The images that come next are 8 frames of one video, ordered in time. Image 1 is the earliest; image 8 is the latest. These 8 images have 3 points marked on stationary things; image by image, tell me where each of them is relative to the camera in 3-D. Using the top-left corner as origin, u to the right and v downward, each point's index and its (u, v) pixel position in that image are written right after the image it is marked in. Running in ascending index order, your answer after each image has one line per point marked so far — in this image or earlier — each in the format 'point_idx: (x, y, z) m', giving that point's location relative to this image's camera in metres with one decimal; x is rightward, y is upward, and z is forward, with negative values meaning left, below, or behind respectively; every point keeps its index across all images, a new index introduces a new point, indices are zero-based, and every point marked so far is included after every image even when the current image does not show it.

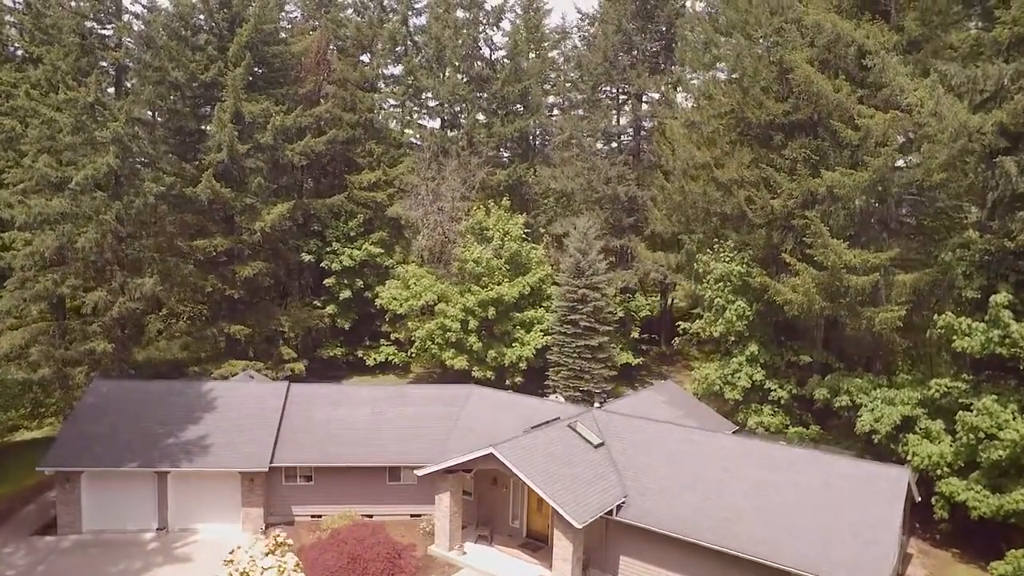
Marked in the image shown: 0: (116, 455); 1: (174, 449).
0: (-10.6, -4.6, +19.2) m
1: (-9.2, -4.5, +19.6) m
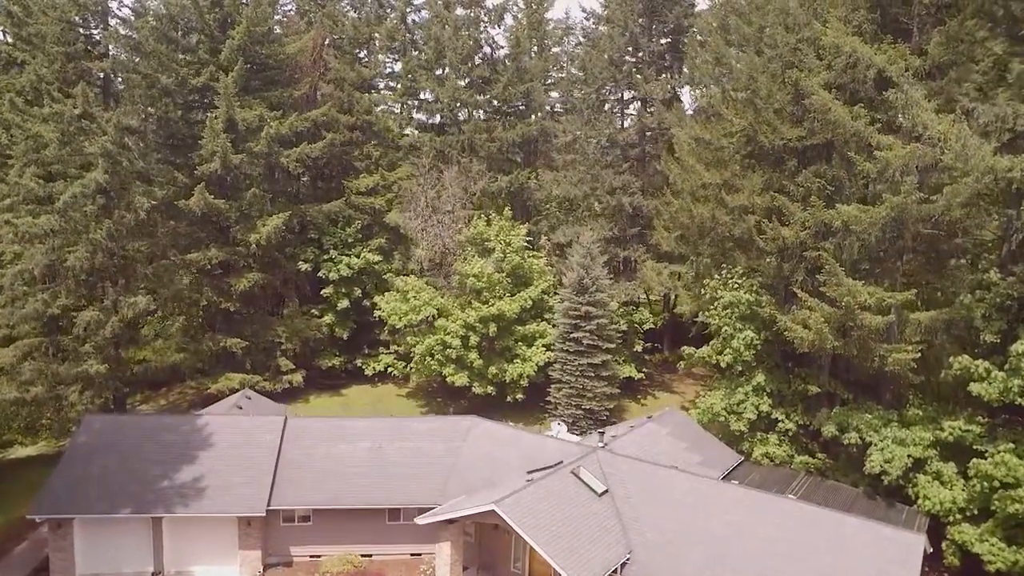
0: (-10.5, -5.6, +18.8) m
1: (-9.1, -5.5, +19.1) m
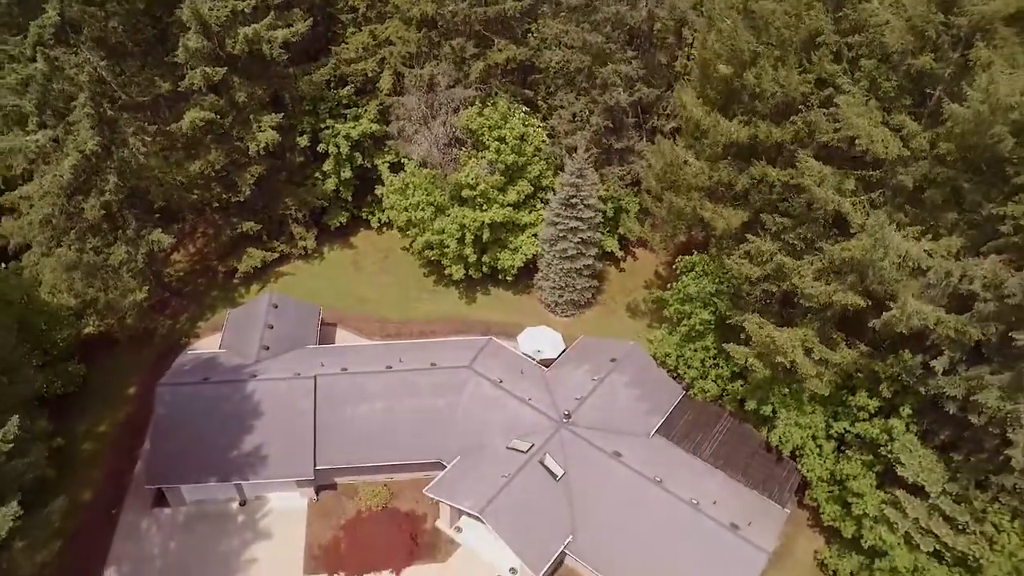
0: (-11.1, -6.5, +25.4) m
1: (-9.8, -6.2, +25.6) m
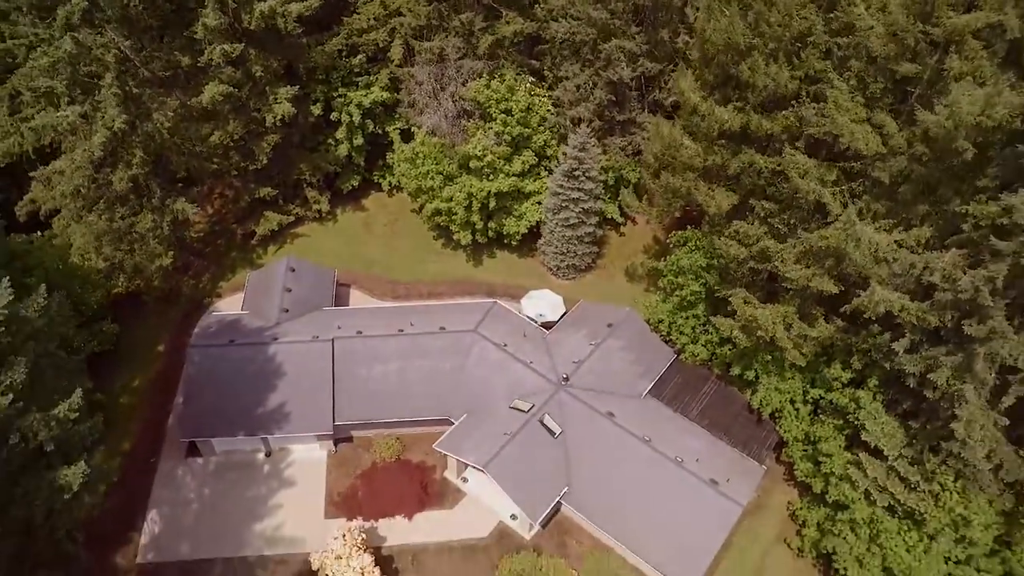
0: (-11.1, -5.3, +27.9) m
1: (-9.7, -5.0, +28.1) m
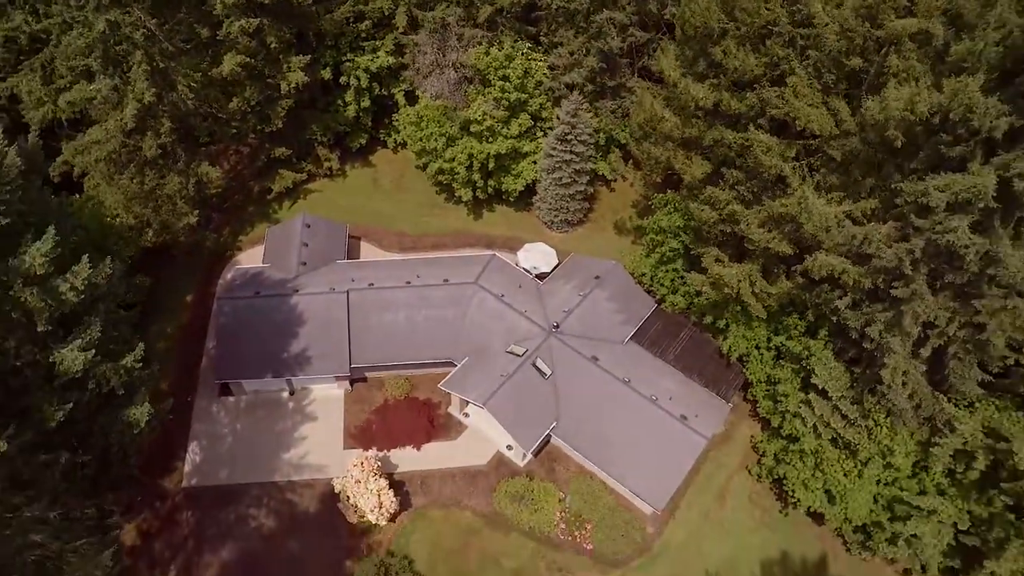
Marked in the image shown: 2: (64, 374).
0: (-11.2, -3.5, +31.5) m
1: (-9.9, -3.2, +31.7) m
2: (-12.2, -2.4, +19.3) m
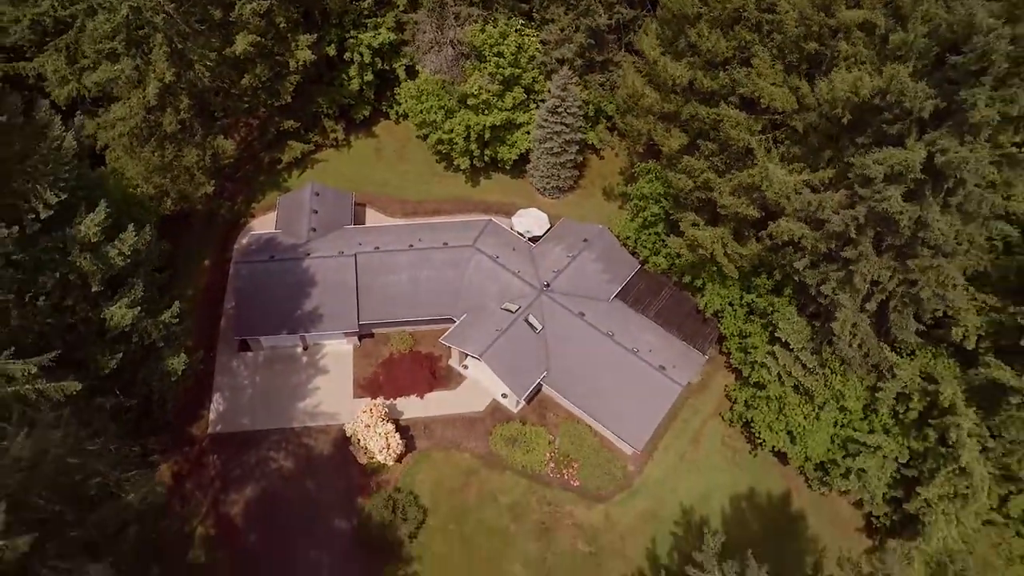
0: (-11.5, -1.8, +34.5) m
1: (-10.1, -1.4, +34.7) m
2: (-12.5, -1.3, +22.3) m
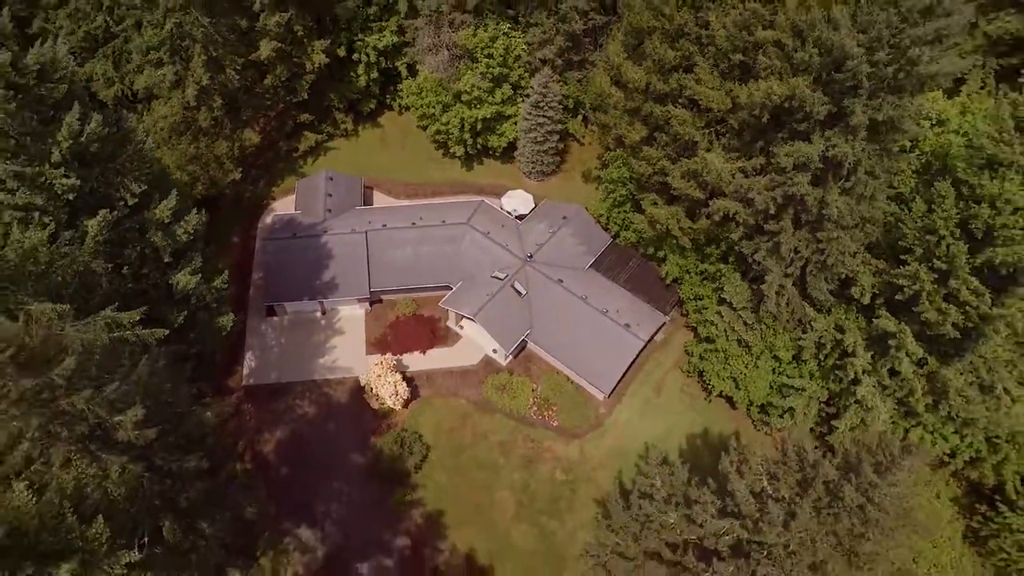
0: (-12.1, -0.2, +40.3) m
1: (-10.8, +0.1, +40.4) m
2: (-13.1, -0.2, +28.0) m
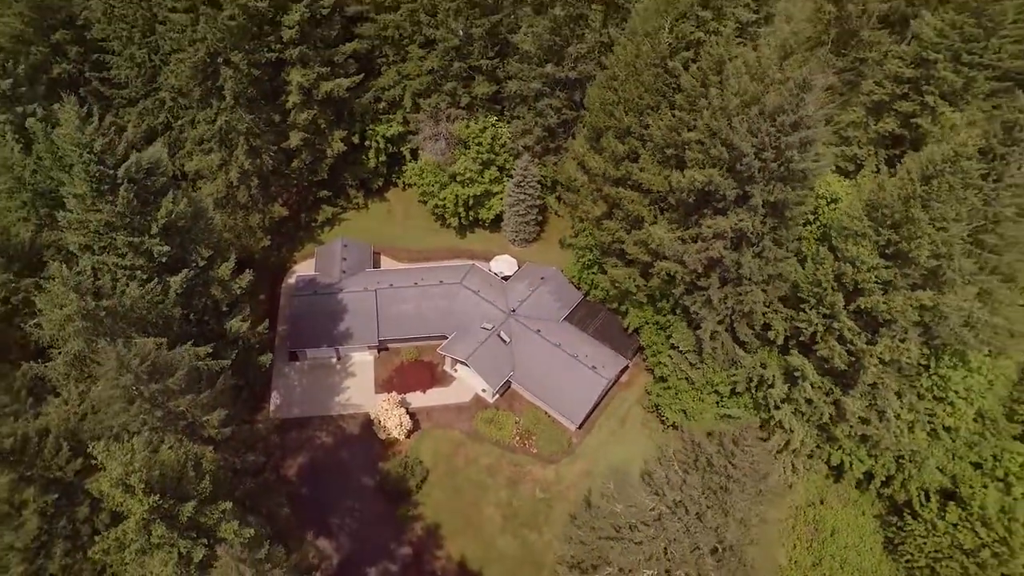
0: (-13.0, -3.5, +47.4) m
1: (-11.7, -3.2, +47.6) m
2: (-13.9, -2.3, +35.2) m
